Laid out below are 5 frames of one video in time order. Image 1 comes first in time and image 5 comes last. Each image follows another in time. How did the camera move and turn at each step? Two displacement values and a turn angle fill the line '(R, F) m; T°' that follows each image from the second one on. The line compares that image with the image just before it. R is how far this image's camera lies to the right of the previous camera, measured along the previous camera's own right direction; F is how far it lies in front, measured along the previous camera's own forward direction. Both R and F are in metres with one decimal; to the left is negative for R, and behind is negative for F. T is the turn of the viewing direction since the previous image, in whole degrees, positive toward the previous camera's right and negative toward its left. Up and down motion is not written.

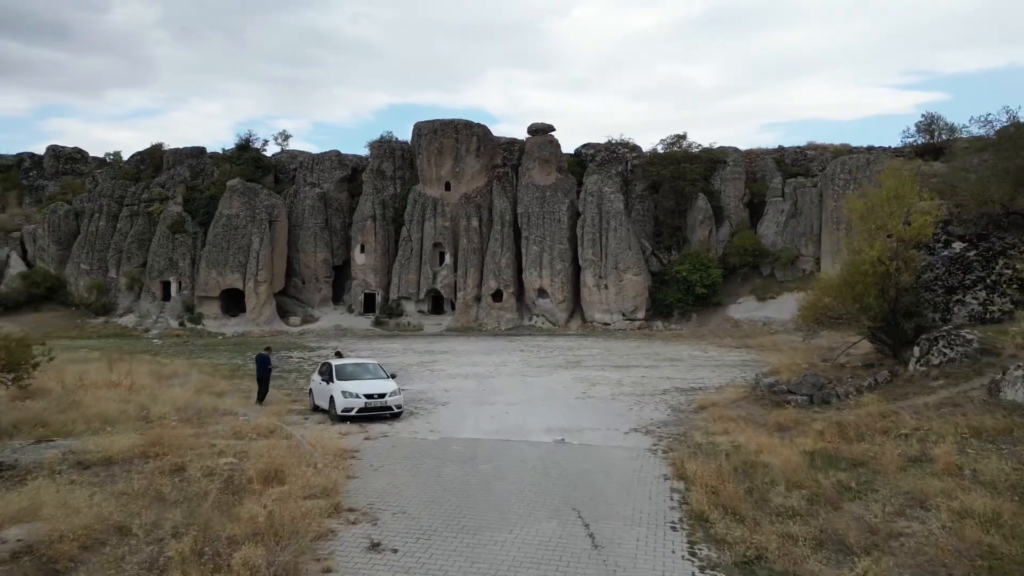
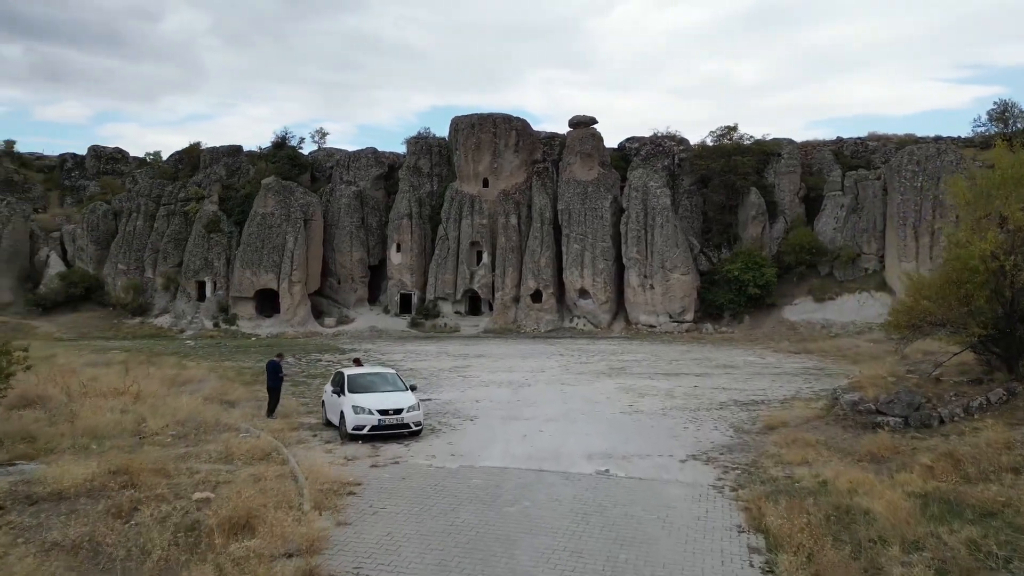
(+0.1, +1.6) m; -3°
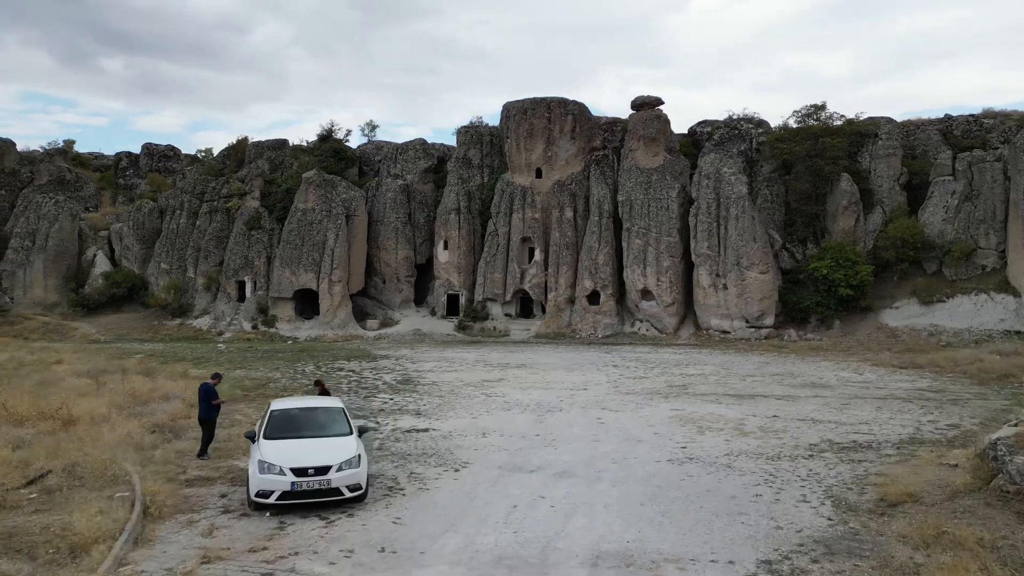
(+0.9, +3.4) m; -6°
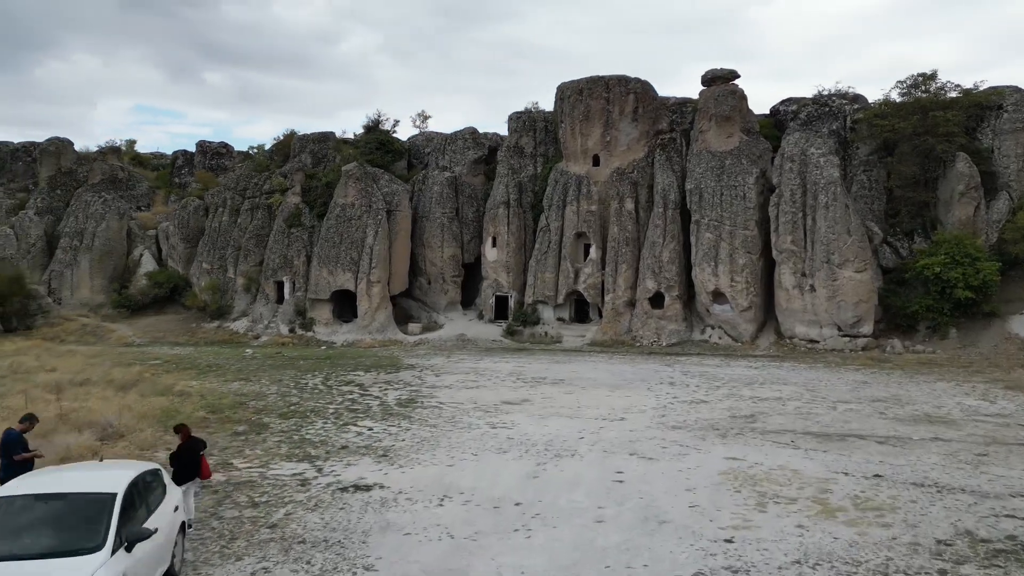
(+1.3, +3.5) m; -7°
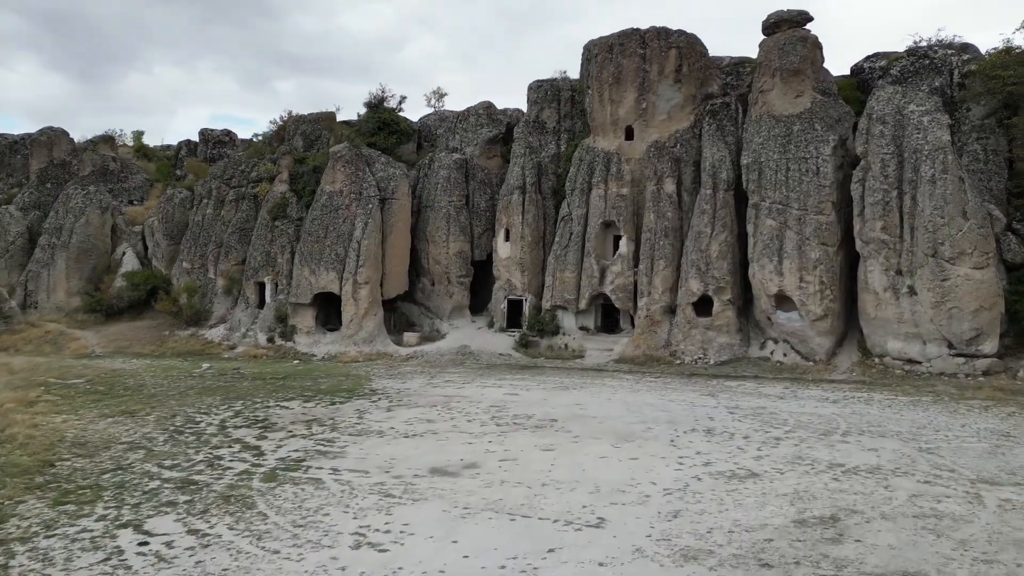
(+1.8, +5.7) m; -5°
